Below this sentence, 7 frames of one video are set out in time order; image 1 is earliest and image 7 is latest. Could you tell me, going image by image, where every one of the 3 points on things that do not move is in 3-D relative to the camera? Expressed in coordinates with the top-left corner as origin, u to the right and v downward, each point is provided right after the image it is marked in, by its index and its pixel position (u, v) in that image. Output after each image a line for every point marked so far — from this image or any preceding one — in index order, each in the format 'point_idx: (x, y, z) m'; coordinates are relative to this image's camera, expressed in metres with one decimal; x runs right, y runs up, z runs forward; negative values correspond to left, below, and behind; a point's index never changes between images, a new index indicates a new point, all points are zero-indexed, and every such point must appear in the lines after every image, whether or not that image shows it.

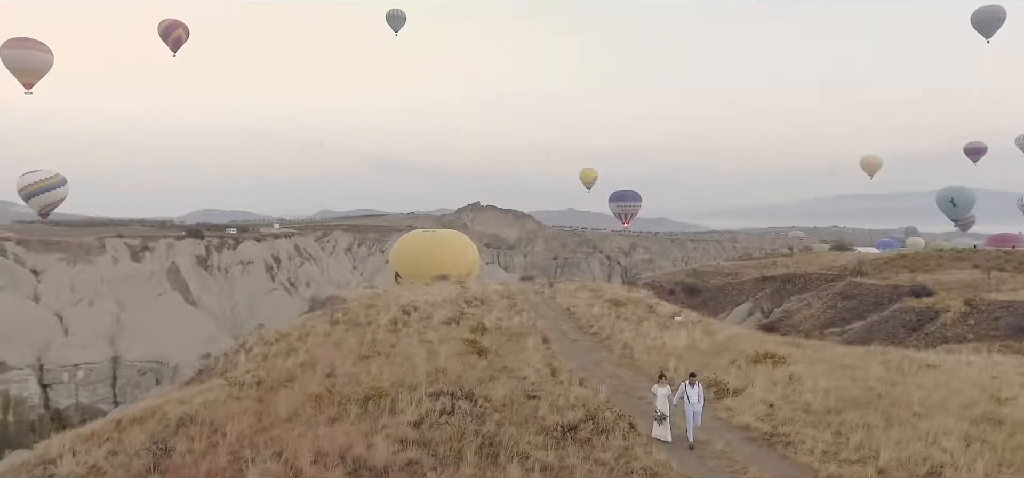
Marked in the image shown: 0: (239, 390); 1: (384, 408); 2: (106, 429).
0: (-7.0, -3.9, +15.6) m
1: (-2.7, -3.6, +12.9) m
2: (-8.3, -3.9, +12.4) m
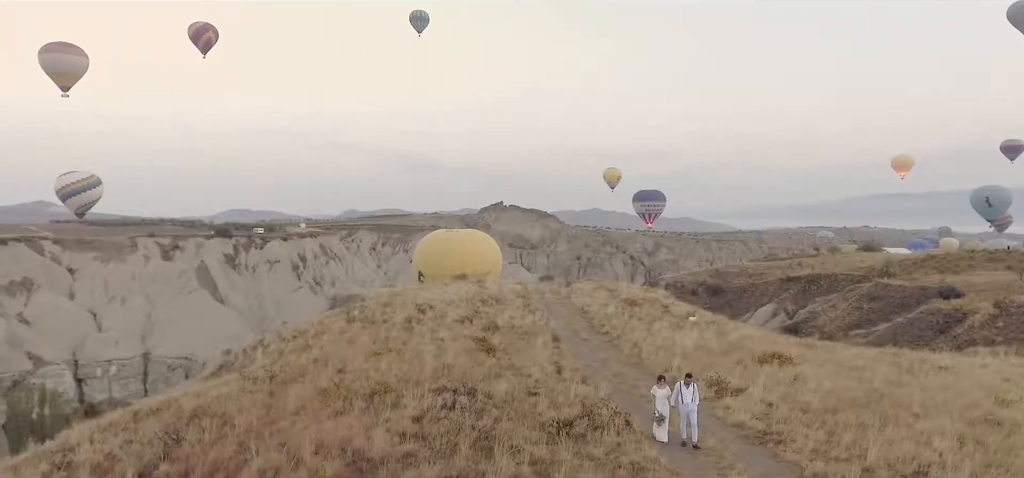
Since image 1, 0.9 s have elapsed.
0: (-6.8, -3.8, +16.1) m
1: (-2.7, -3.6, +13.3) m
2: (-8.3, -3.8, +13.0) m
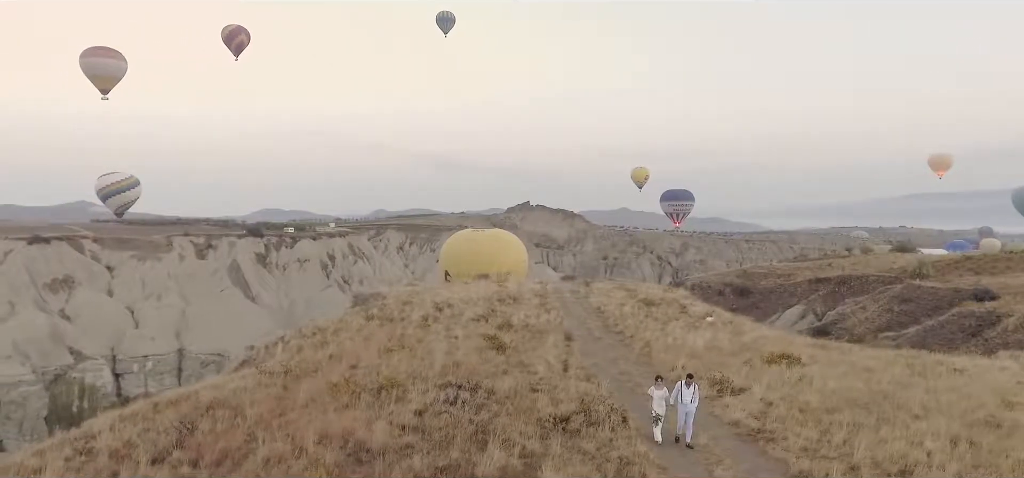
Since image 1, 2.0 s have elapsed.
0: (-6.7, -3.8, +16.7) m
1: (-2.6, -3.6, +13.7) m
2: (-8.2, -3.8, +13.6) m
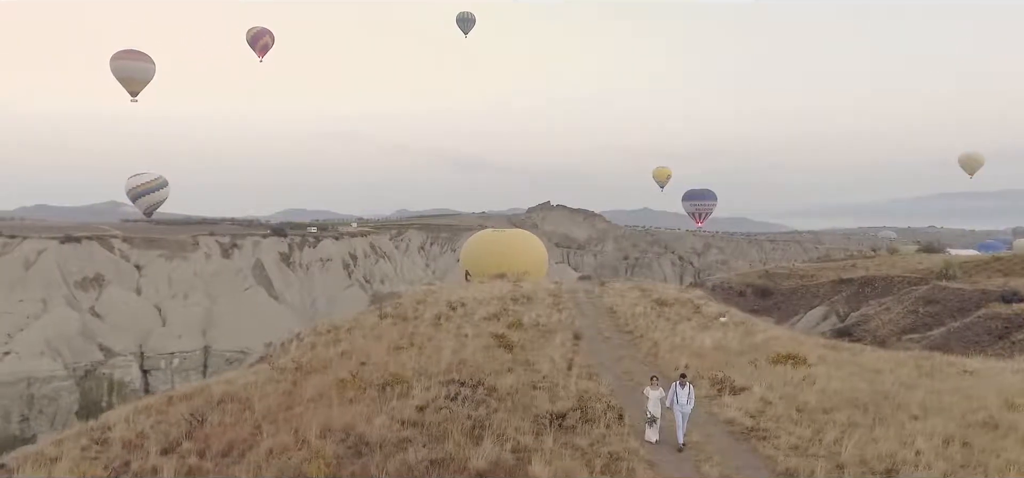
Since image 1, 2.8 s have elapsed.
0: (-6.5, -3.8, +17.1) m
1: (-2.6, -3.5, +14.0) m
2: (-8.2, -3.8, +14.2) m
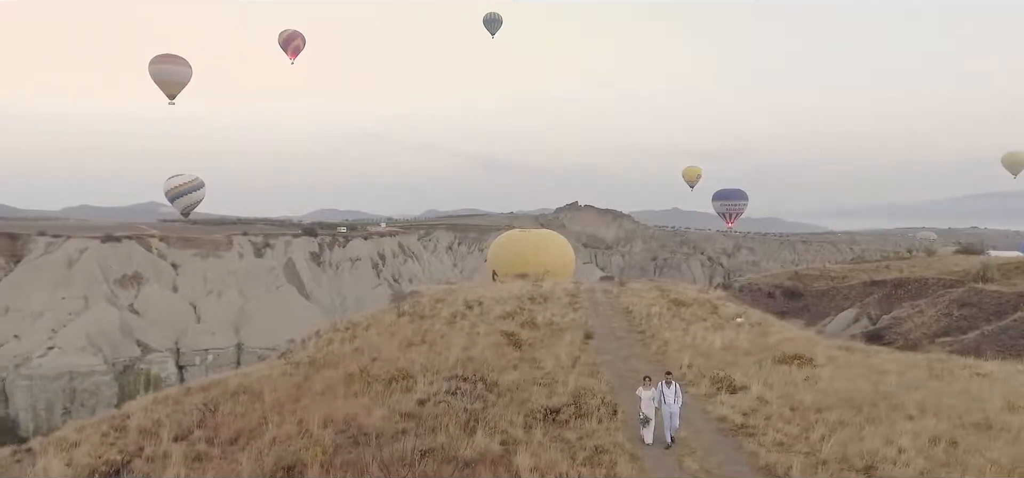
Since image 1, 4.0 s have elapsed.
0: (-6.4, -3.8, +17.8) m
1: (-2.6, -3.5, +14.5) m
2: (-8.2, -3.8, +14.9) m
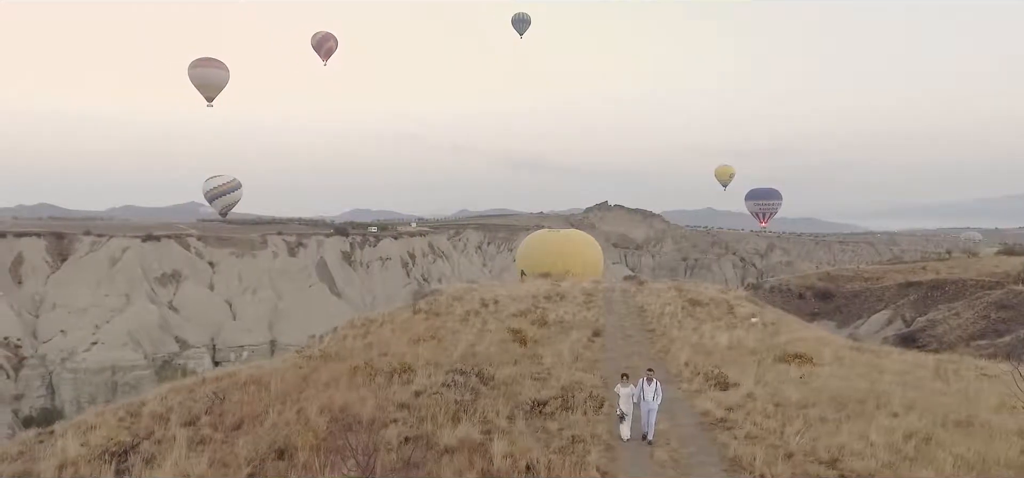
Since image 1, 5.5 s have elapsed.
0: (-6.3, -3.7, +18.5) m
1: (-2.7, -3.5, +15.0) m
2: (-8.3, -3.7, +15.7) m
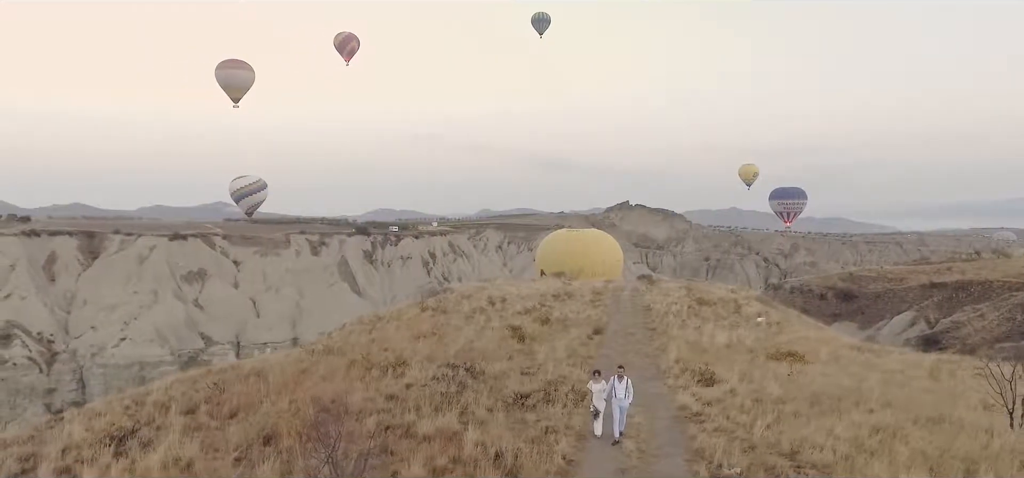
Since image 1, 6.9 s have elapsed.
0: (-6.5, -3.6, +19.1) m
1: (-3.0, -3.4, +15.5) m
2: (-8.5, -3.7, +16.4) m
